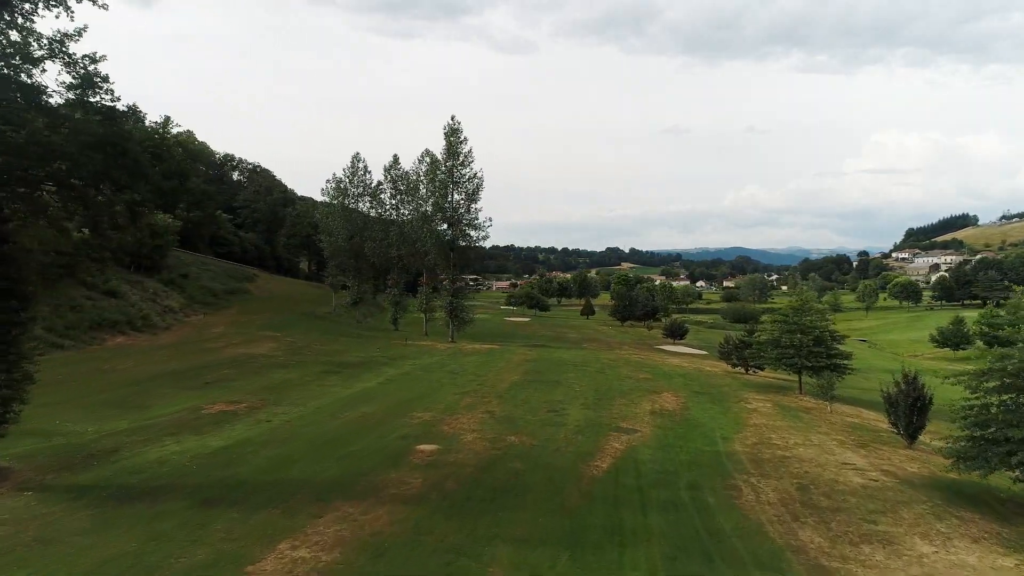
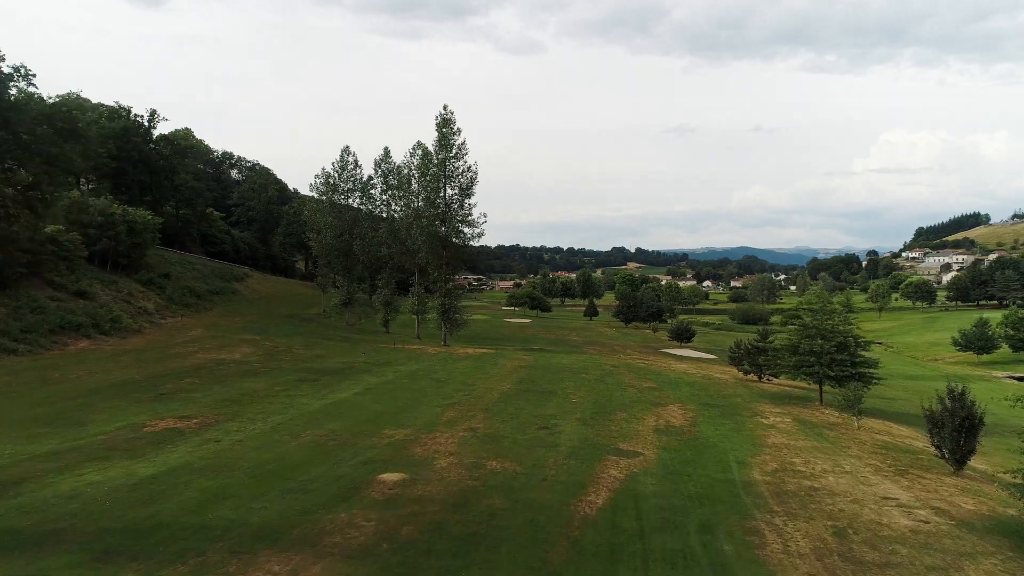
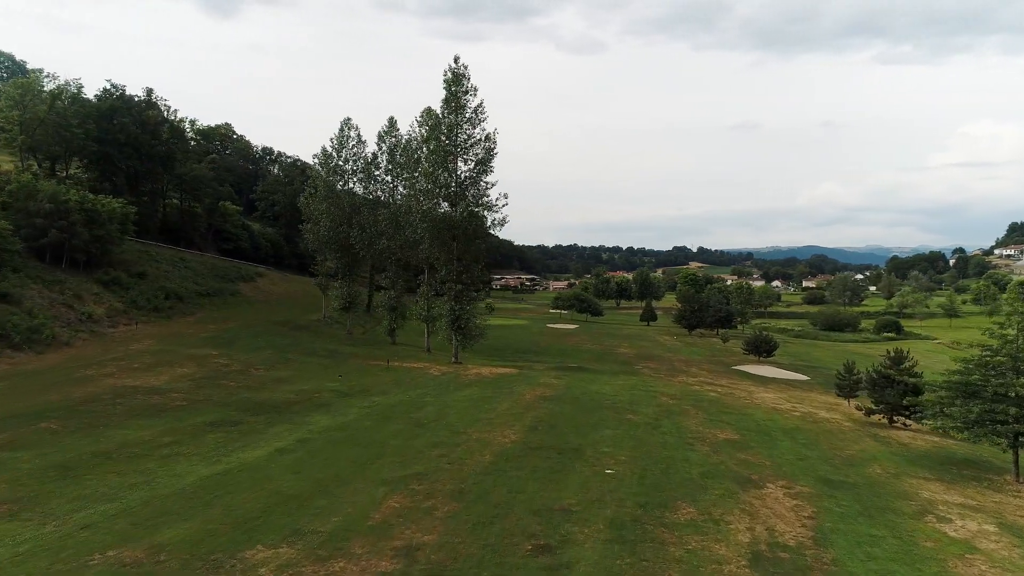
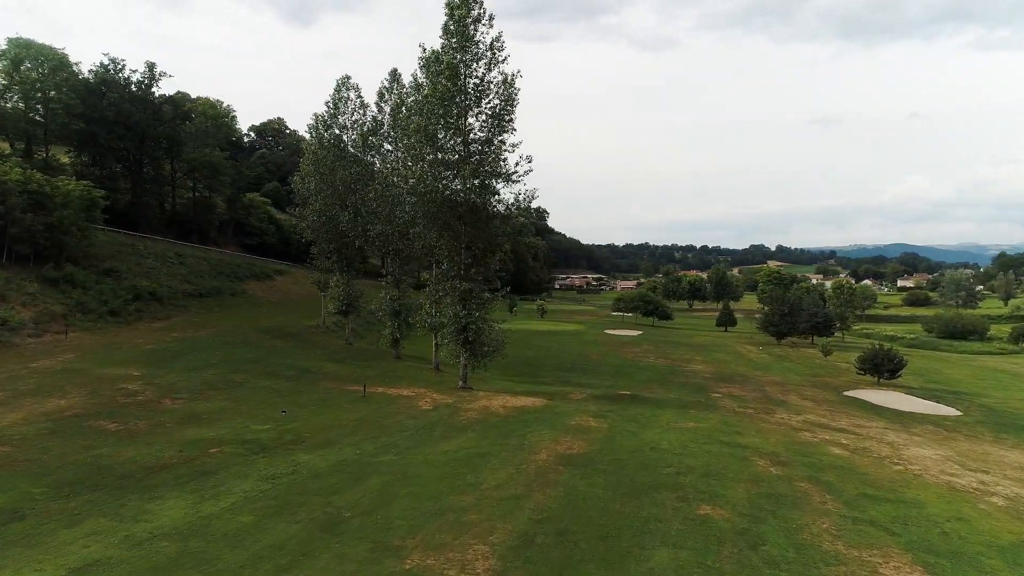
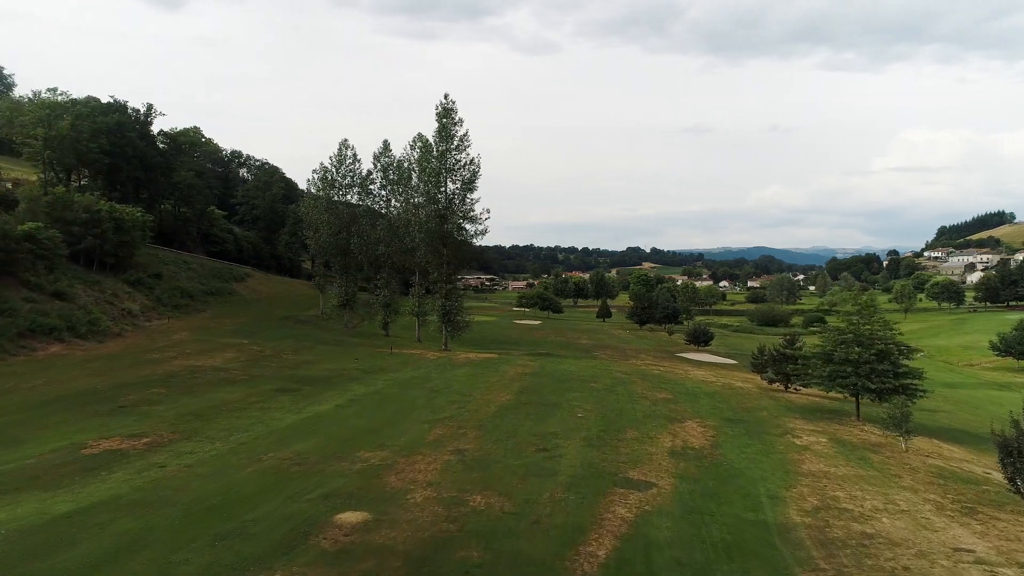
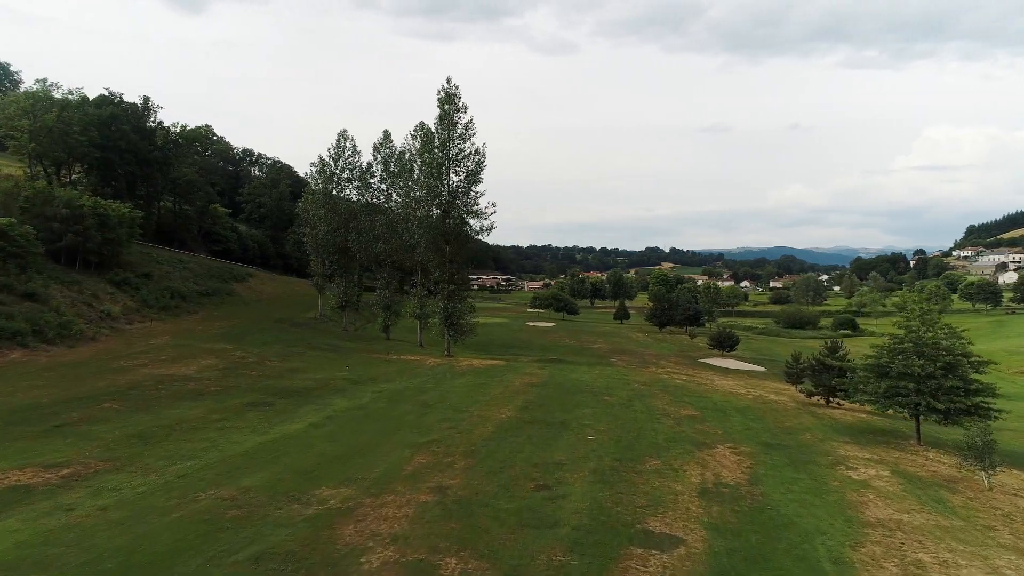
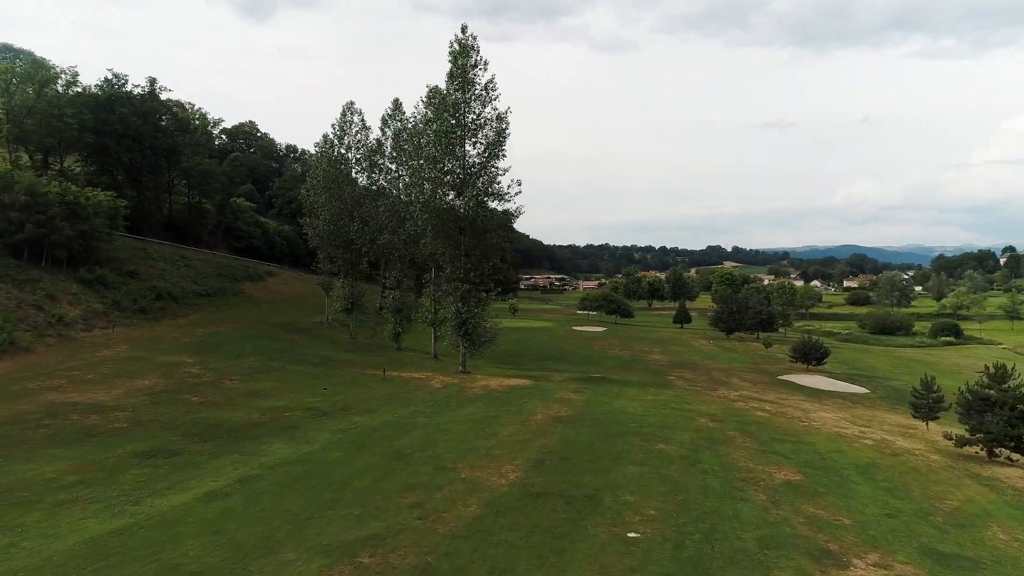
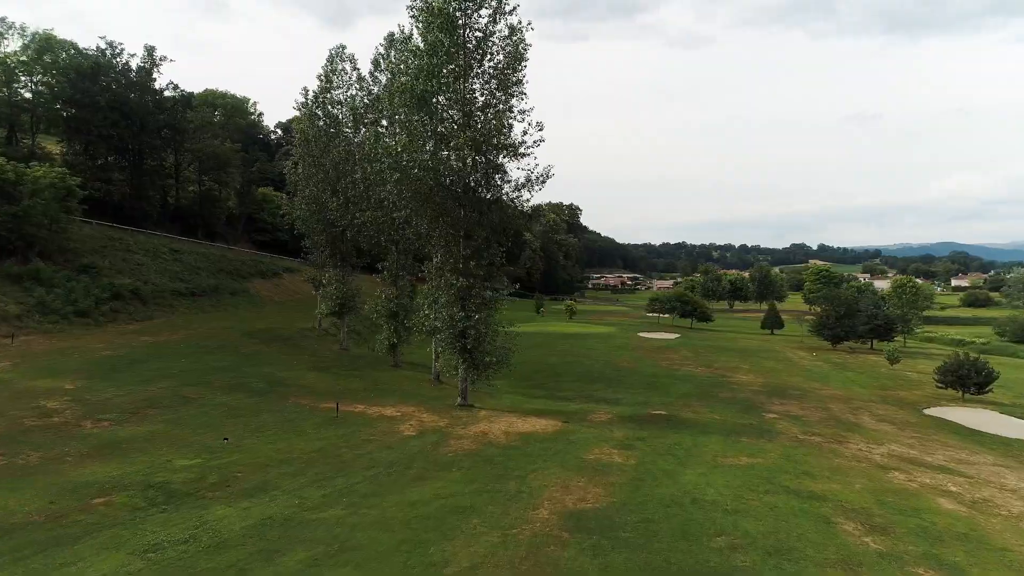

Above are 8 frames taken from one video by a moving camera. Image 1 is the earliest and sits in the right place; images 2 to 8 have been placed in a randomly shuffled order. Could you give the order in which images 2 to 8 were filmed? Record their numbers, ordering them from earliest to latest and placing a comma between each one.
2, 5, 6, 3, 7, 4, 8
